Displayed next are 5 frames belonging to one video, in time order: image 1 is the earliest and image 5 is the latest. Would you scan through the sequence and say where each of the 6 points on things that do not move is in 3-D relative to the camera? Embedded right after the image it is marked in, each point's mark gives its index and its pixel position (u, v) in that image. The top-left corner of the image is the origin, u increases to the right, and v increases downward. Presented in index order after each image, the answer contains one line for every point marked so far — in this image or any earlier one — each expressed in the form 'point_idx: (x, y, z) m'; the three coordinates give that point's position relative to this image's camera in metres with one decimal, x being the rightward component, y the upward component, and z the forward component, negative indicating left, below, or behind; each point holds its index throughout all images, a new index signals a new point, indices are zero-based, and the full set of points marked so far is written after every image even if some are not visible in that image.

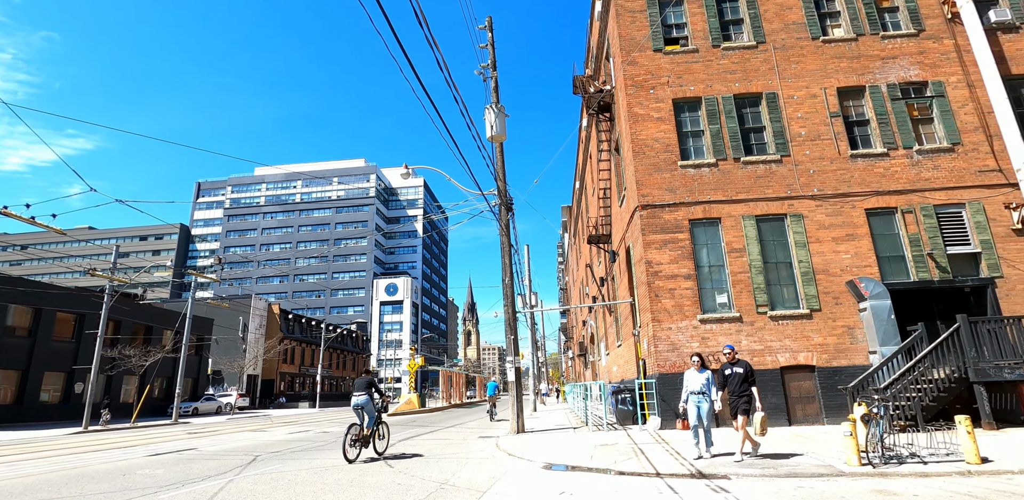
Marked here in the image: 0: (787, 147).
0: (+8.4, +3.1, +15.3) m
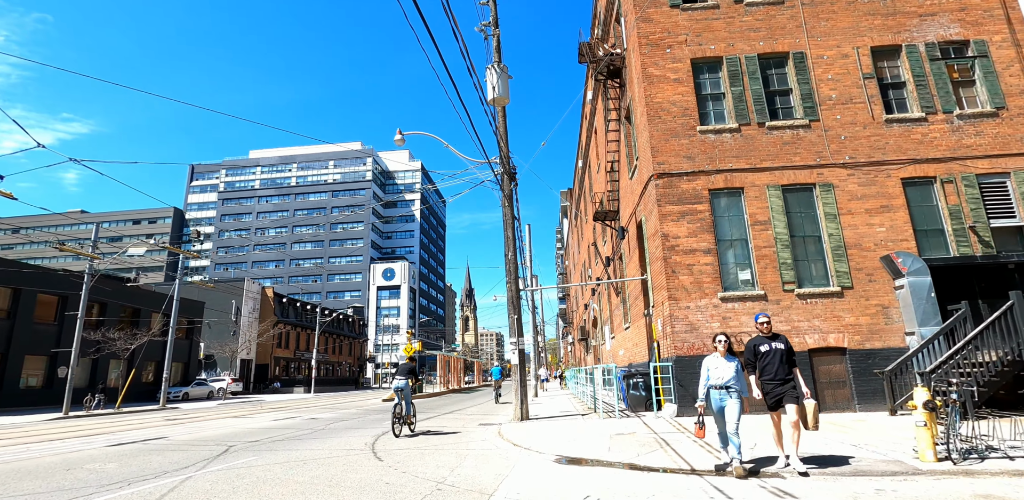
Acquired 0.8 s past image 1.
0: (+8.5, +3.9, +14.0) m
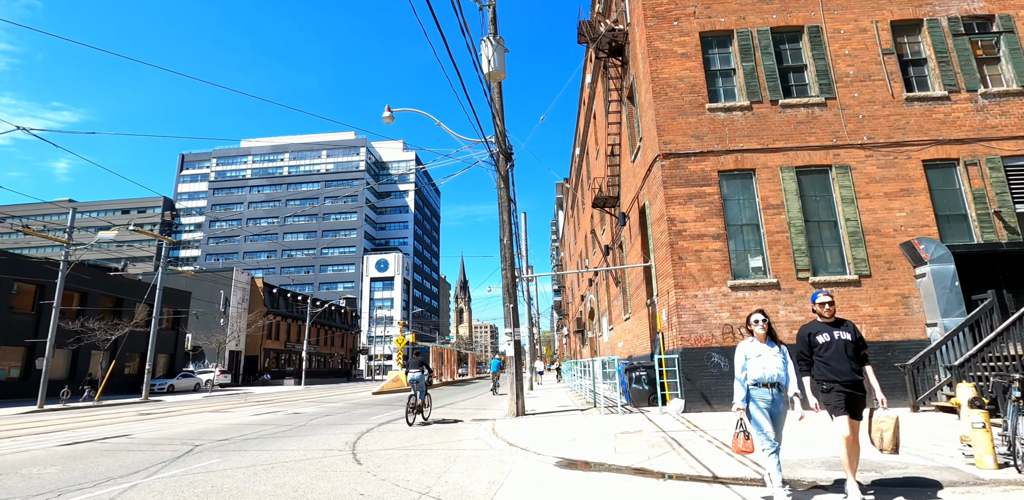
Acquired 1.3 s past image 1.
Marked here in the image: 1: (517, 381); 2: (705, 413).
0: (+8.4, +4.2, +13.2) m
1: (+0.1, -3.3, +12.4) m
2: (+4.4, -3.7, +11.3) m
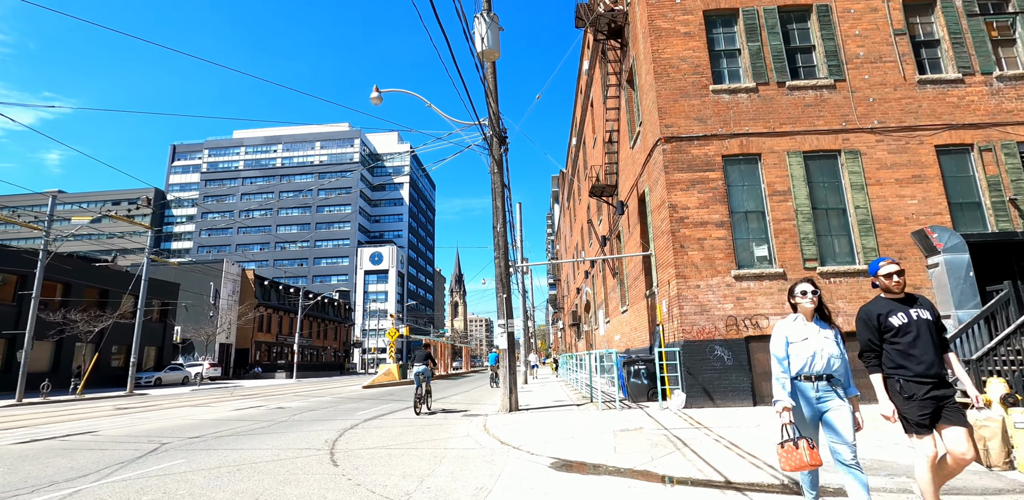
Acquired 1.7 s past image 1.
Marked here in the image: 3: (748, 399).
0: (+8.3, +4.5, +12.6) m
1: (0.0, -3.0, +11.9) m
2: (+4.2, -3.4, +10.7) m
3: (+5.1, -3.2, +10.8) m
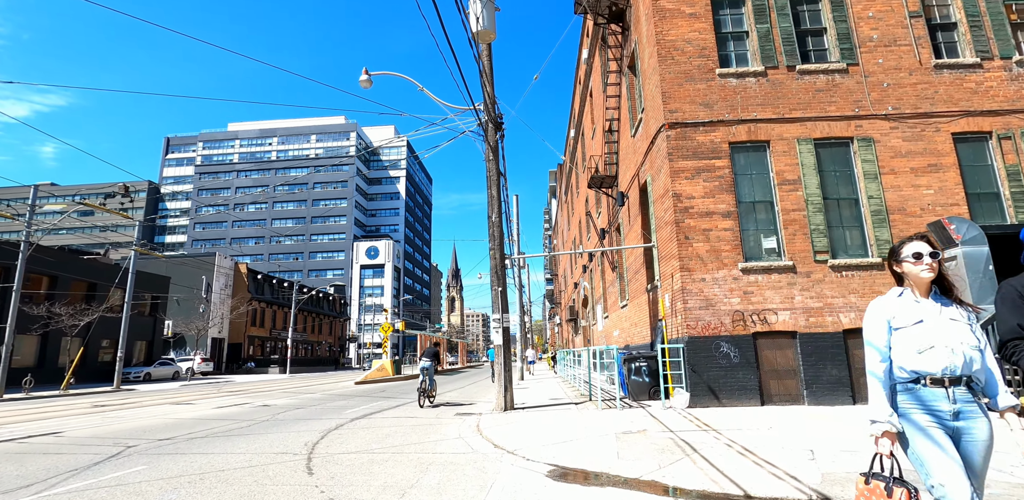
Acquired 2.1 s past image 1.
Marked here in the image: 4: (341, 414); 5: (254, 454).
0: (+8.2, +4.7, +12.0) m
1: (-0.1, -2.8, +11.3) m
2: (+4.1, -3.2, +10.2) m
3: (+5.0, -3.1, +10.3) m
4: (-4.0, -3.9, +11.7) m
5: (-3.5, -2.8, +6.8) m
